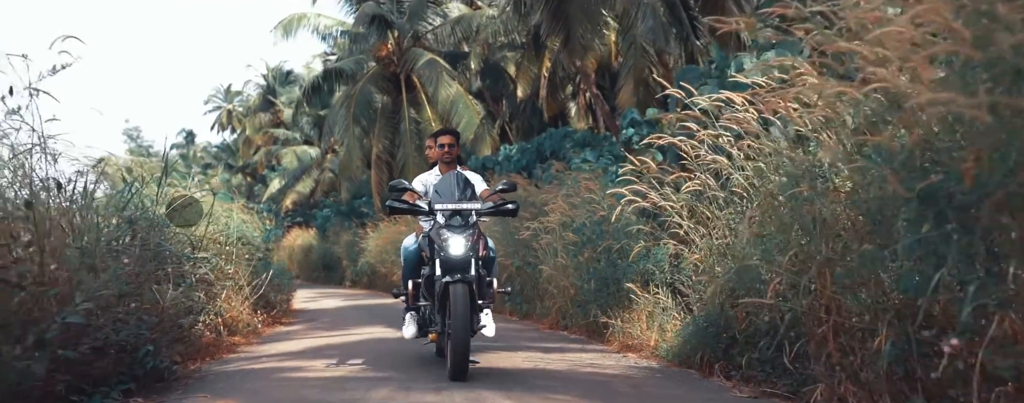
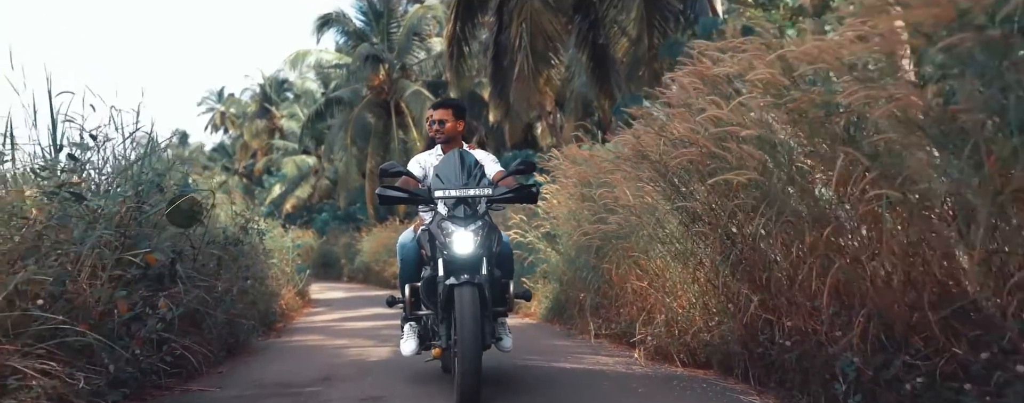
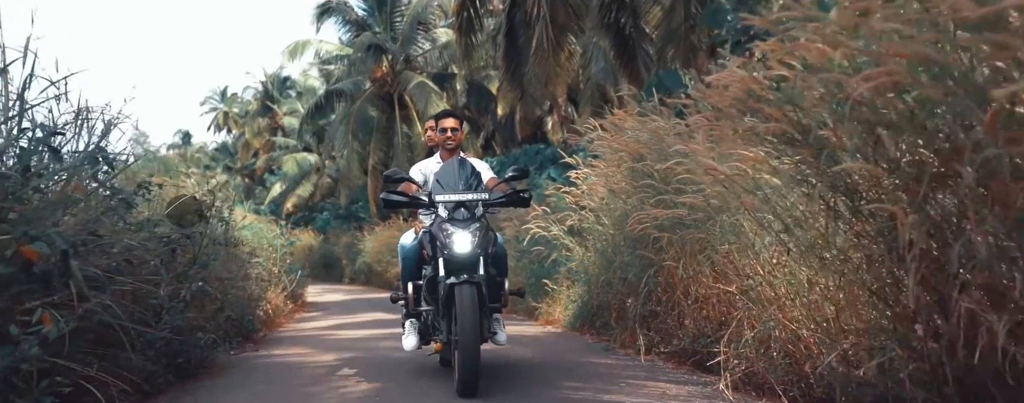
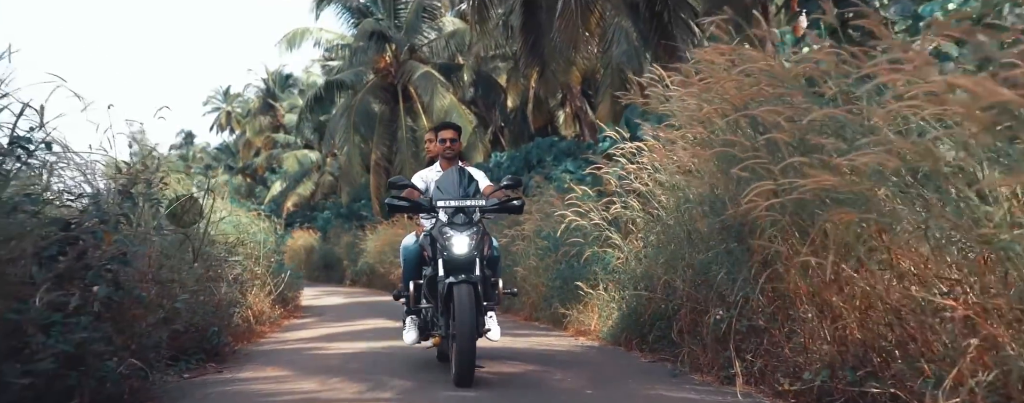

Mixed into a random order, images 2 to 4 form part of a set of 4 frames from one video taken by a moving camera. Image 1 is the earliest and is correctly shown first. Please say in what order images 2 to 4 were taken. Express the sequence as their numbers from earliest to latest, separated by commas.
4, 3, 2
